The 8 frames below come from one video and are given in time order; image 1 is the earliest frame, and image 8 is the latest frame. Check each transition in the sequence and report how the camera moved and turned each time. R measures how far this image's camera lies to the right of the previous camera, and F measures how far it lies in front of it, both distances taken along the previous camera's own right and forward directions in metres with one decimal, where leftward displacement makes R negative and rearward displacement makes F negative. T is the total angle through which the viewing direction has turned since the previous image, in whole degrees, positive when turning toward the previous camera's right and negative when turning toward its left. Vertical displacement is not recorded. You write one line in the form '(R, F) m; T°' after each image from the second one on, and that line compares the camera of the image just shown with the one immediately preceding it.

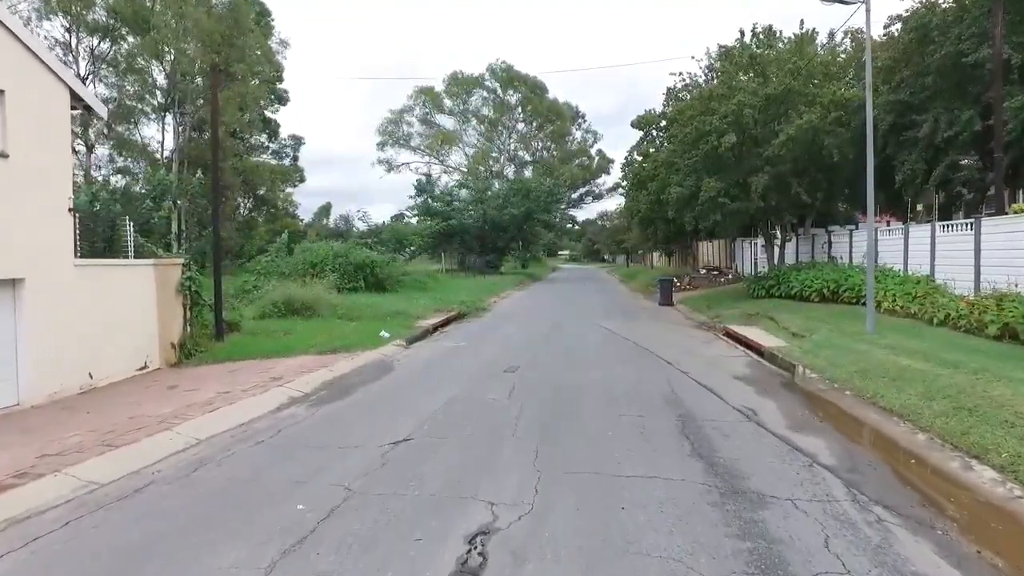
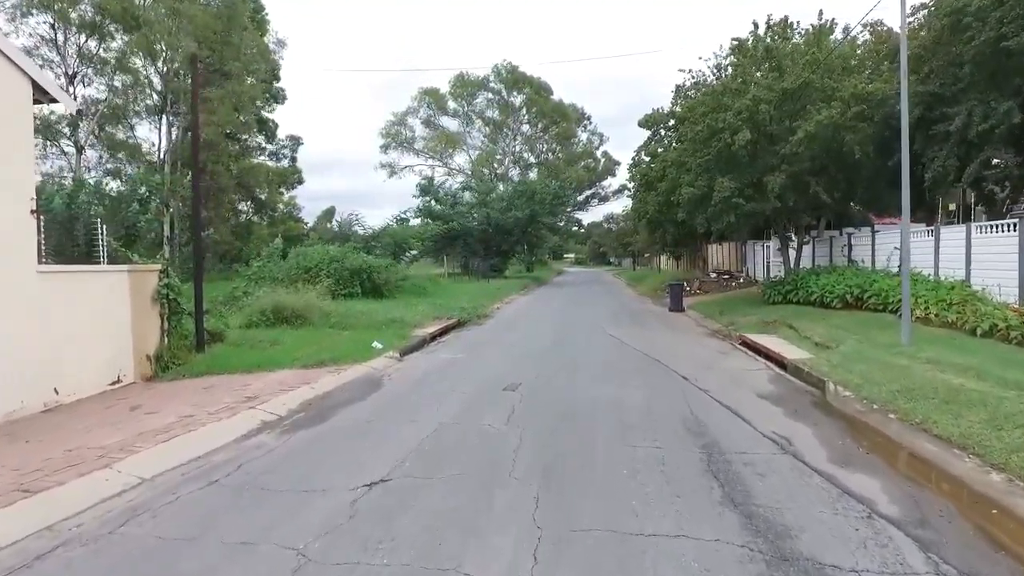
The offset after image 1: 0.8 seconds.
(+0.1, +1.2) m; 0°
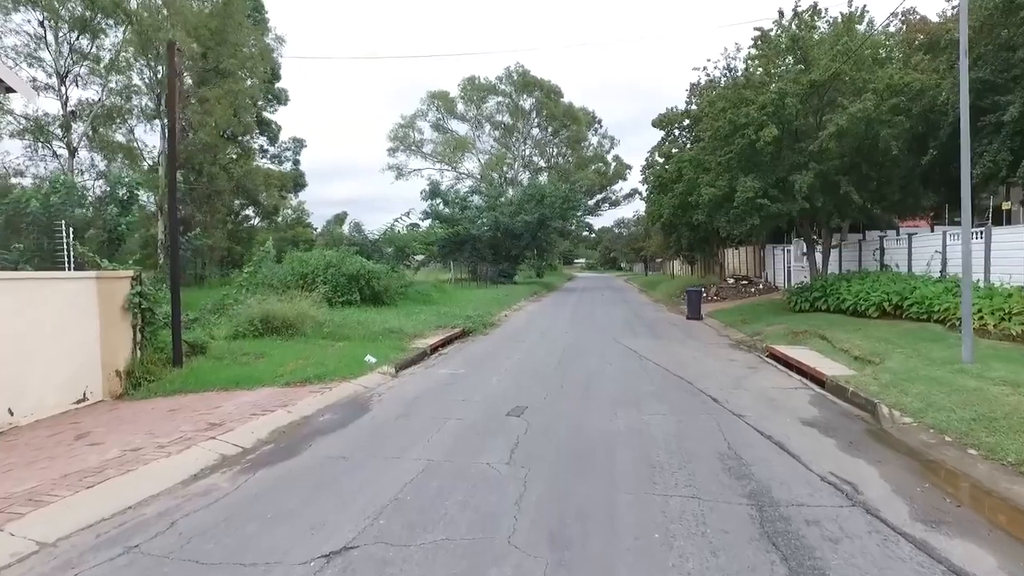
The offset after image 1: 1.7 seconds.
(+0.1, +1.5) m; -1°
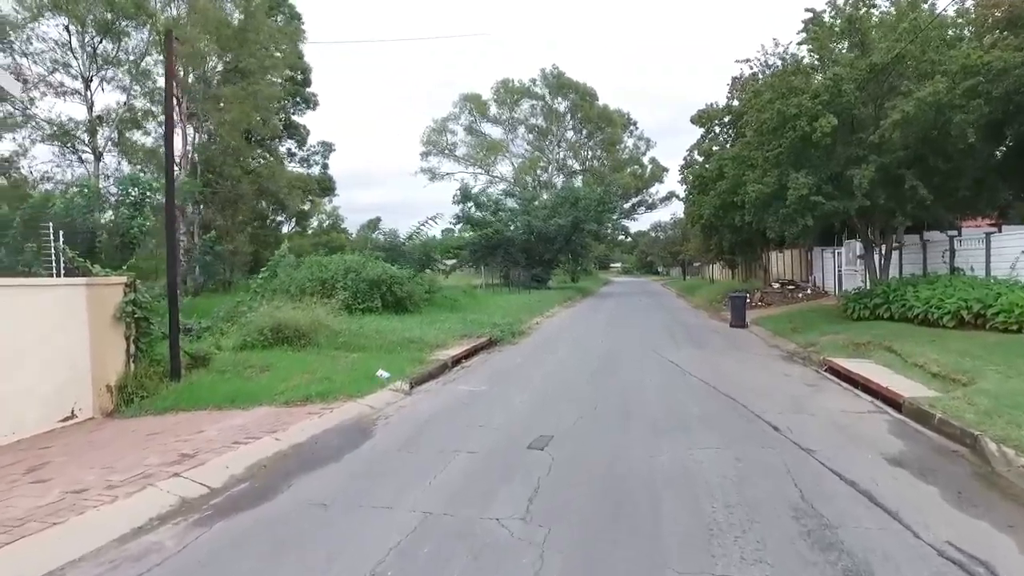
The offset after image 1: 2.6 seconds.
(+0.2, +1.5) m; -3°
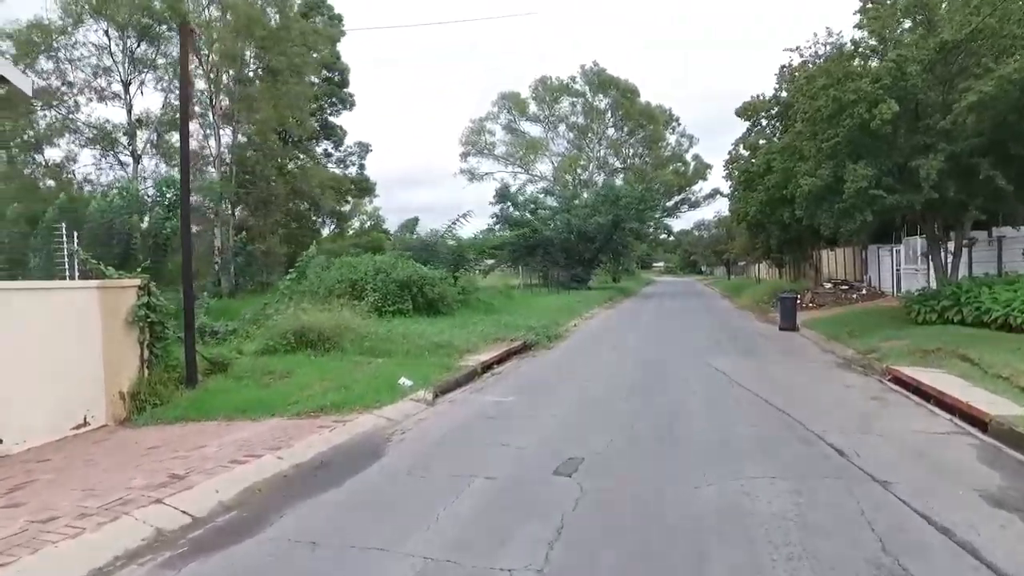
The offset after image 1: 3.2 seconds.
(+0.2, +1.0) m; -4°
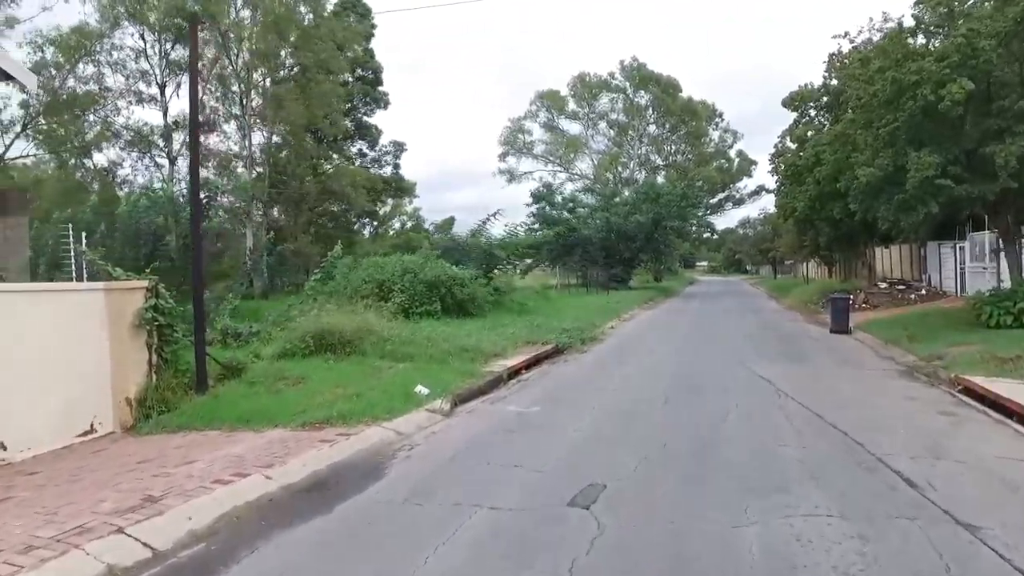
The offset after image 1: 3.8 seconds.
(+0.3, +0.9) m; -4°
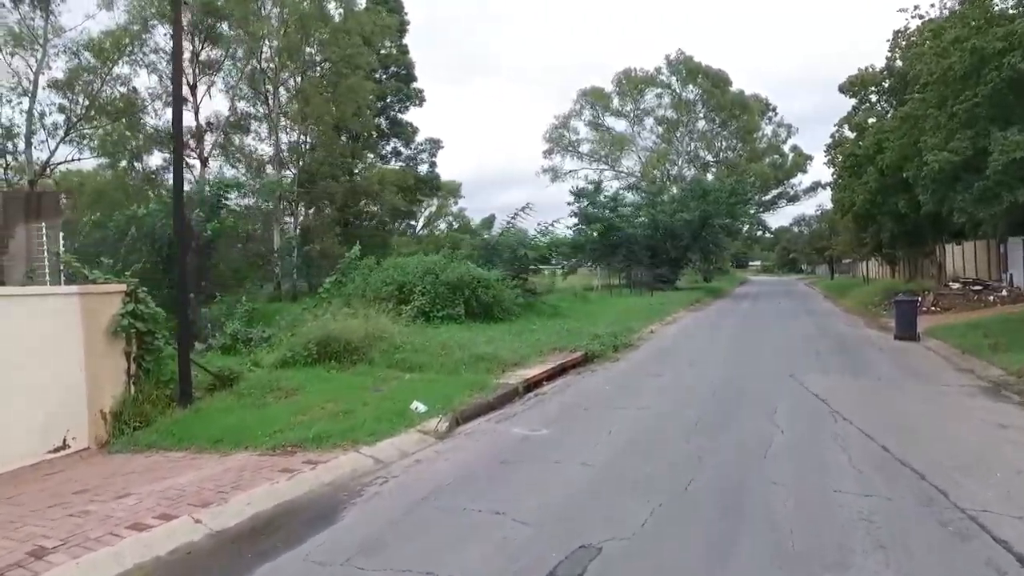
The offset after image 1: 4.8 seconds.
(+0.6, +1.5) m; -4°
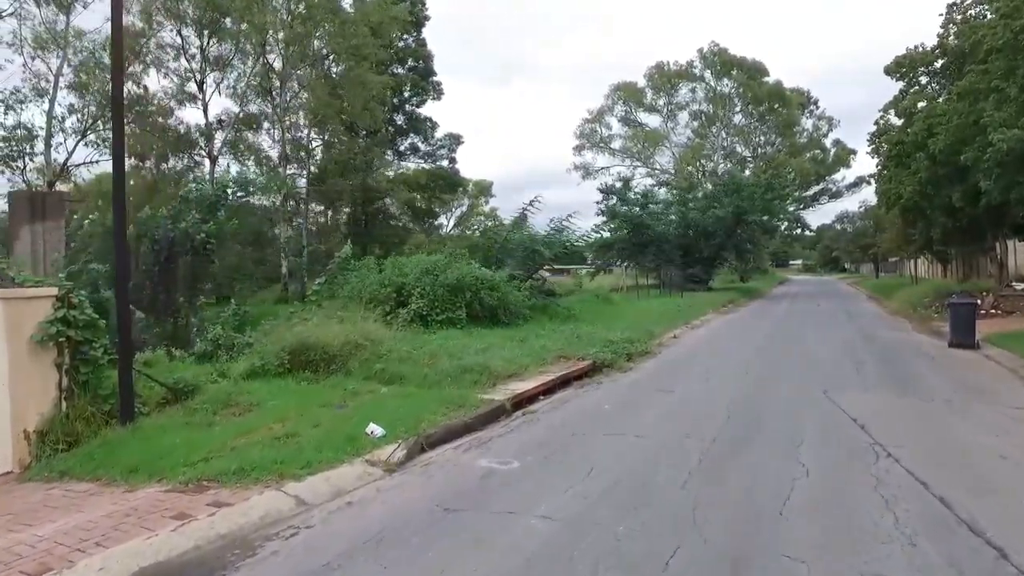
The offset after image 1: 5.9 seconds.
(+0.8, +1.6) m; -3°
